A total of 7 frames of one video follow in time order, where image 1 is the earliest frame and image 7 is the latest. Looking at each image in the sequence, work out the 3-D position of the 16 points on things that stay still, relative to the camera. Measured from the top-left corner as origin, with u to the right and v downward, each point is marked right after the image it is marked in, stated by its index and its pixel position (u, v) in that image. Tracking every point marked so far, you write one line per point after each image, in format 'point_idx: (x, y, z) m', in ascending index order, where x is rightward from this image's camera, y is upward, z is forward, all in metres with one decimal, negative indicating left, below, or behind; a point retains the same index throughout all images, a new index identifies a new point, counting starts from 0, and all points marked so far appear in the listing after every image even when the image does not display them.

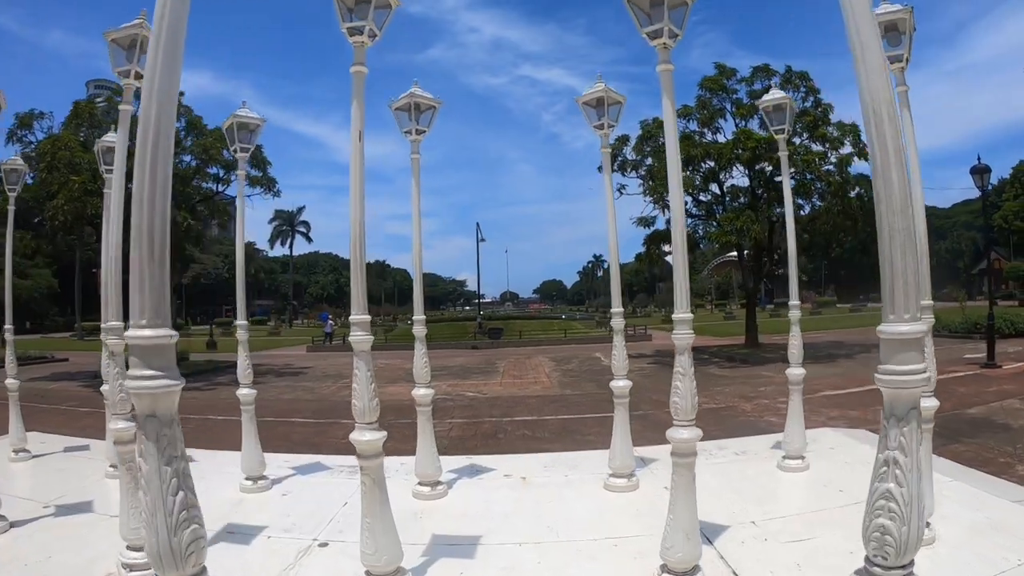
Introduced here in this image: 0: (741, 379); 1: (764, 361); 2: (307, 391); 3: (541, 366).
0: (+3.3, -1.4, +14.3) m
1: (+4.5, -1.3, +17.5) m
2: (-3.1, -1.5, +15.0) m
3: (+0.5, -1.4, +17.3) m
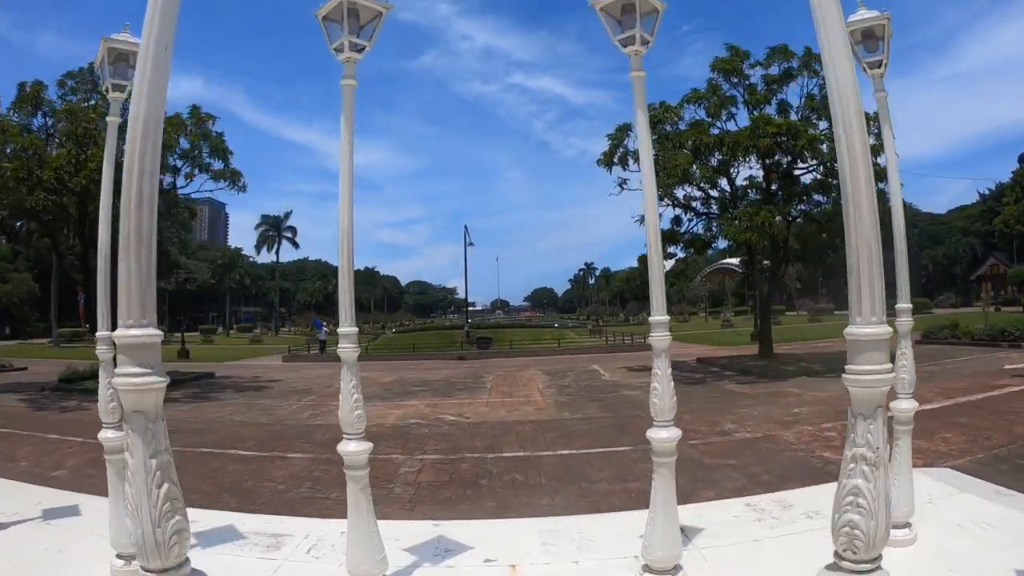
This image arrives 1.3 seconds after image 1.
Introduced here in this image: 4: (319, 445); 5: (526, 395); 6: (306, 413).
0: (+3.2, -1.4, +12.2) m
1: (+4.3, -1.4, +15.5) m
2: (-3.2, -1.6, +12.9) m
3: (+0.3, -1.4, +15.3) m
4: (-1.8, -1.4, +9.0) m
5: (+0.2, -1.4, +12.6) m
6: (-2.5, -1.5, +12.3) m
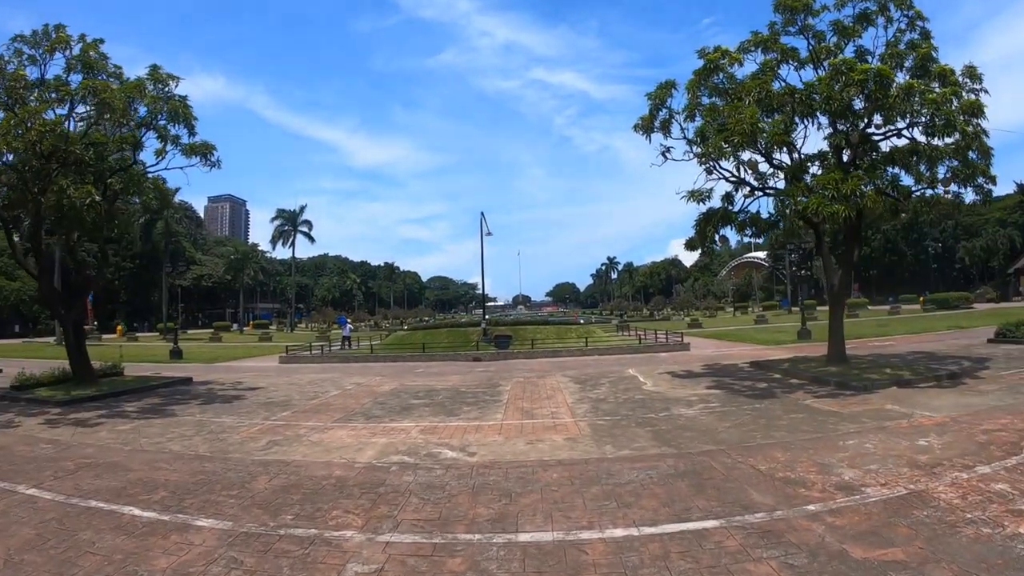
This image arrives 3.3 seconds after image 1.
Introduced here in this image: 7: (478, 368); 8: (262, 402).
0: (+3.4, -1.3, +9.3) m
1: (+4.6, -1.3, +12.5) m
2: (-3.0, -1.5, +10.1) m
3: (+0.6, -1.3, +12.4) m
4: (-1.6, -1.3, +6.2) m
5: (+0.4, -1.2, +9.7) m
6: (-2.3, -1.4, +9.5) m
7: (-0.6, -1.5, +18.0) m
8: (-3.3, -1.5, +13.1) m
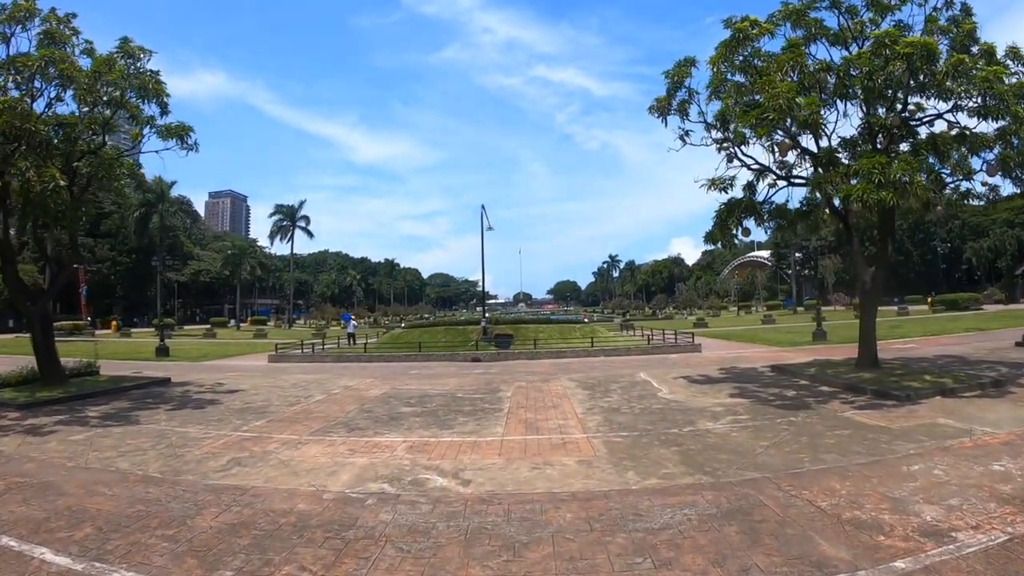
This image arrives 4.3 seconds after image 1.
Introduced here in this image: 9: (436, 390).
0: (+3.4, -1.3, +8.1) m
1: (+4.6, -1.2, +11.3) m
2: (-3.0, -1.4, +8.9) m
3: (+0.6, -1.2, +11.1) m
4: (-1.6, -1.3, +5.0) m
5: (+0.4, -1.2, +8.5) m
6: (-2.3, -1.3, +8.2) m
7: (-0.6, -1.4, +16.8) m
8: (-3.3, -1.4, +11.9) m
9: (-1.0, -1.3, +12.9) m
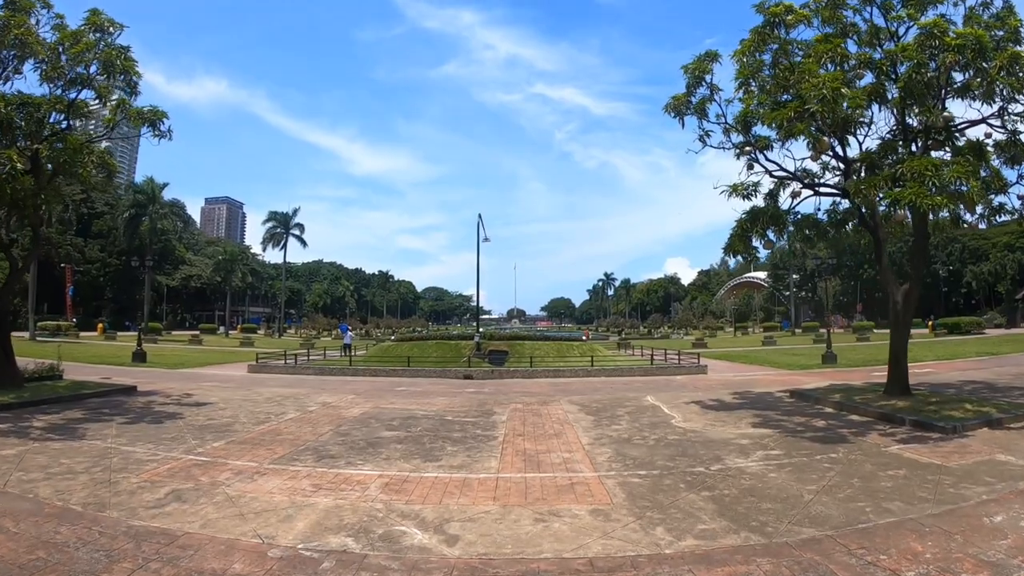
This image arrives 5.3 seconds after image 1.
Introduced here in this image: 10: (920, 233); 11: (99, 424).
0: (+3.4, -1.4, +6.8) m
1: (+4.6, -1.5, +10.0) m
2: (-3.0, -1.4, +7.6) m
3: (+0.6, -1.4, +9.9) m
4: (-1.6, -1.3, +3.7) m
5: (+0.4, -1.3, +7.2) m
6: (-2.3, -1.3, +6.9) m
7: (-0.7, -1.6, +15.5) m
8: (-3.4, -1.5, +10.6) m
9: (-1.0, -1.4, +11.6) m
10: (+5.4, +0.7, +13.2) m
11: (-4.6, -1.5, +11.0) m
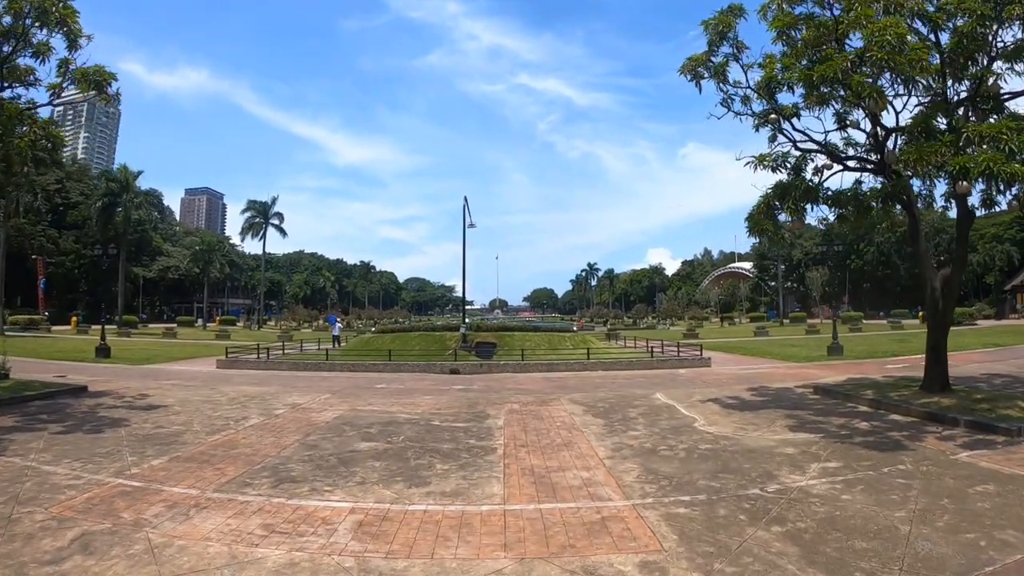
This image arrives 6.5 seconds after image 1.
0: (+3.4, -1.3, +5.4) m
1: (+4.6, -1.3, +8.6) m
2: (-3.0, -1.3, +6.1) m
3: (+0.6, -1.2, +8.4) m
4: (-1.5, -1.2, +2.2) m
5: (+0.4, -1.2, +5.7) m
6: (-2.3, -1.2, +5.4) m
7: (-0.8, -1.4, +14.0) m
8: (-3.4, -1.3, +9.1) m
9: (-1.1, -1.3, +10.1) m
10: (+5.3, +0.9, +11.8) m
11: (-4.6, -1.4, +9.4) m
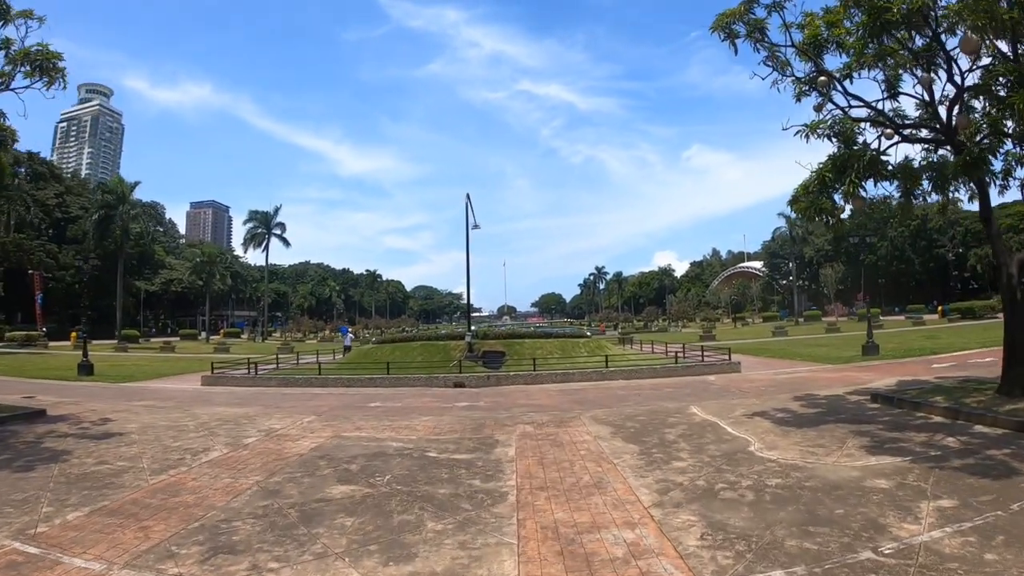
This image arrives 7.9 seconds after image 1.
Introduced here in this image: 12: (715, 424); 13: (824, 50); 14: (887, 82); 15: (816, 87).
0: (+3.5, -1.2, +3.7) m
1: (+4.7, -1.2, +6.9) m
2: (-2.9, -1.3, +4.4) m
3: (+0.7, -1.2, +6.7) m
4: (-1.5, -1.2, +0.5) m
5: (+0.5, -1.1, +4.1) m
6: (-2.2, -1.3, +3.8) m
7: (-0.6, -1.4, +12.4) m
8: (-3.3, -1.4, +7.4) m
9: (-1.0, -1.3, +8.5) m
10: (+5.4, +1.0, +10.2) m
11: (-4.5, -1.5, +7.8) m
12: (+1.9, -1.2, +9.1) m
13: (+3.2, +2.5, +10.3) m
14: (+4.1, +2.2, +10.8) m
15: (+3.1, +2.1, +10.2) m
